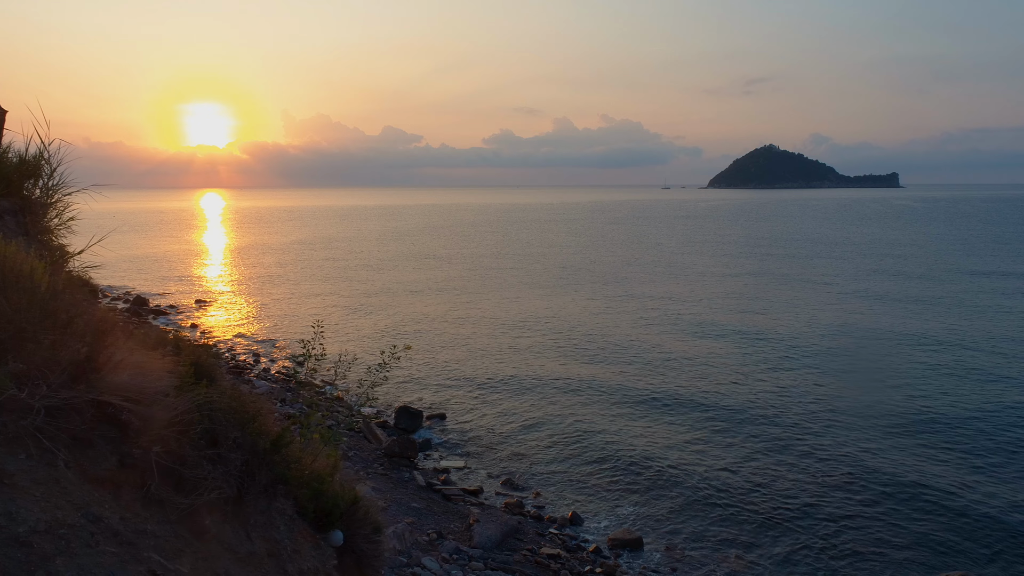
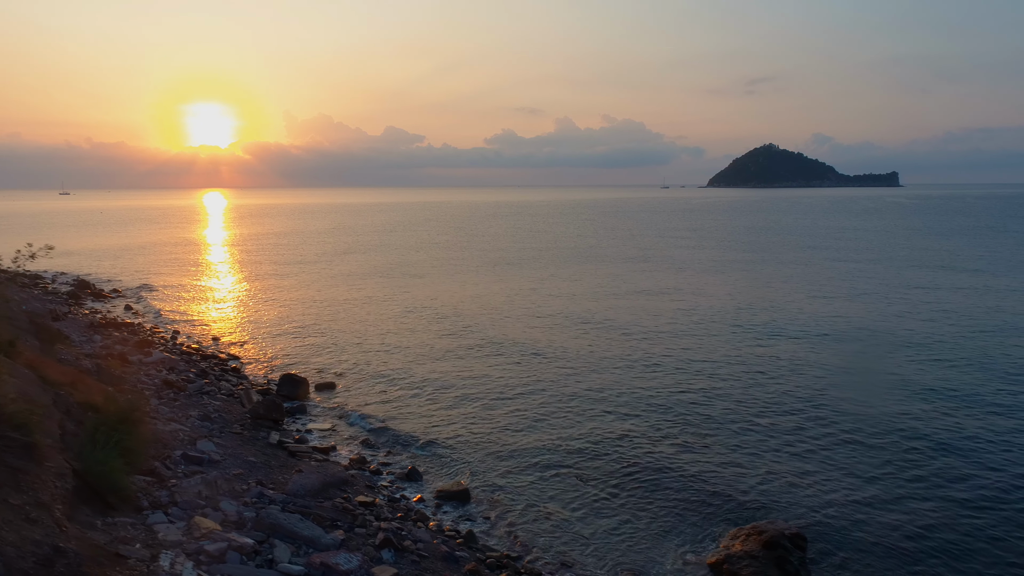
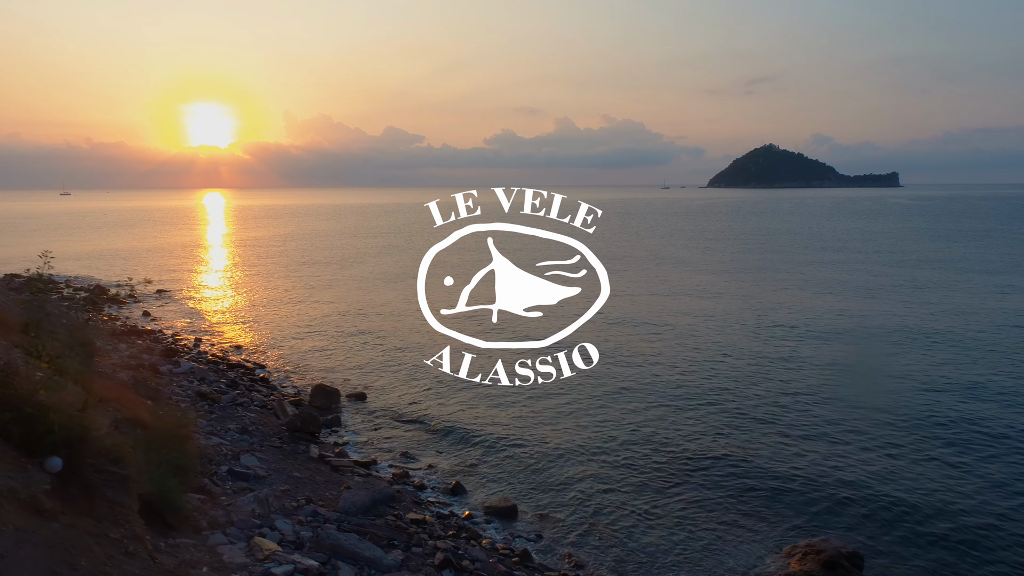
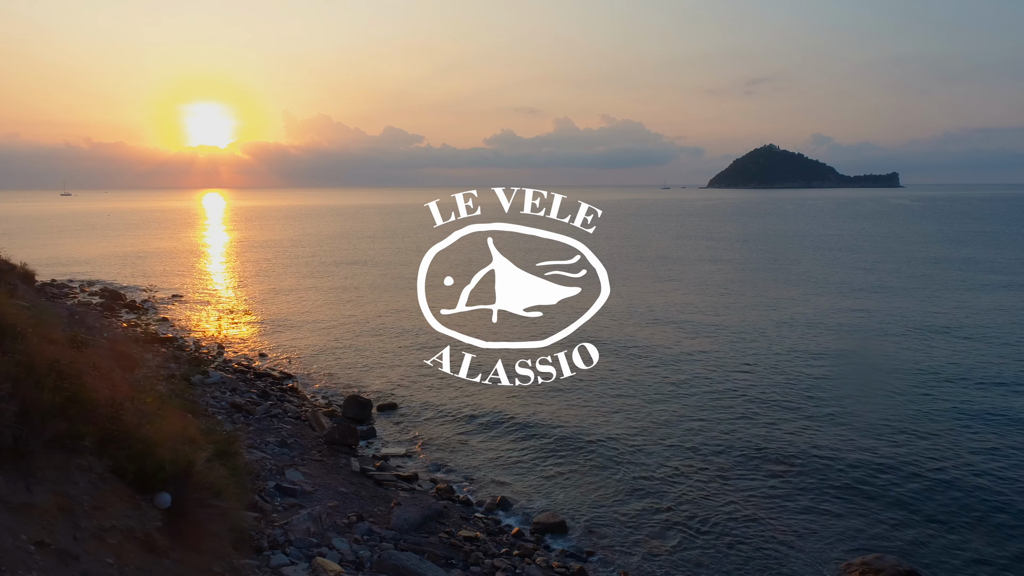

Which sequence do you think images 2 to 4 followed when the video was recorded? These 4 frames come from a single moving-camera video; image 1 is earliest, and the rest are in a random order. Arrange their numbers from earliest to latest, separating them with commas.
4, 3, 2
